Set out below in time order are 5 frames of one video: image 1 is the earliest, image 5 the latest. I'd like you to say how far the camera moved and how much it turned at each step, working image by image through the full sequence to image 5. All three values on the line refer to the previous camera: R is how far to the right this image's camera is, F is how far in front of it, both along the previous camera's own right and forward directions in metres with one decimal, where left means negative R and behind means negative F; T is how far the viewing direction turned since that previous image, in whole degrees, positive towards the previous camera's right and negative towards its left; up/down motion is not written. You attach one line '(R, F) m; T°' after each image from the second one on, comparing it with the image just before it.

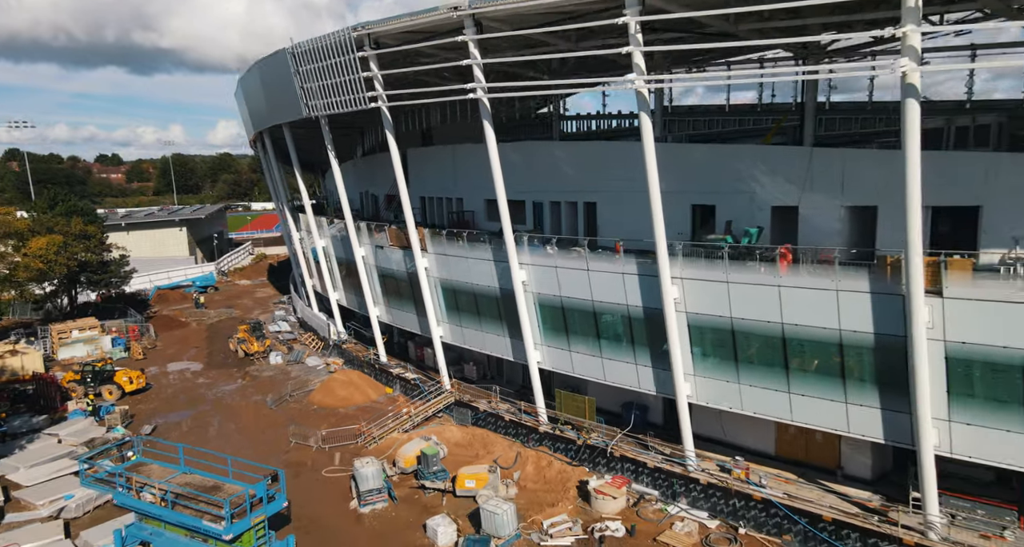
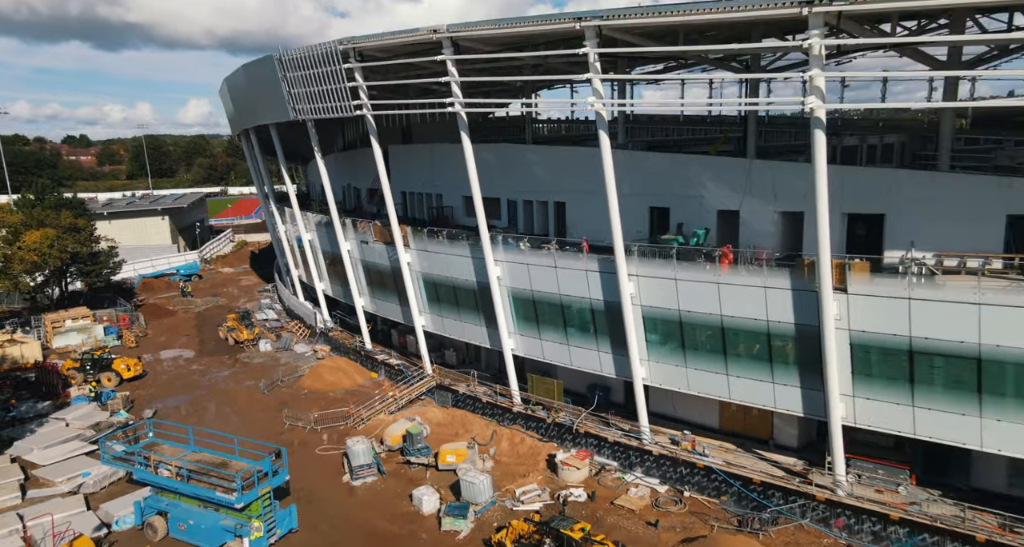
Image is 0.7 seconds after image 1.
(+0.1, -2.4) m; +2°
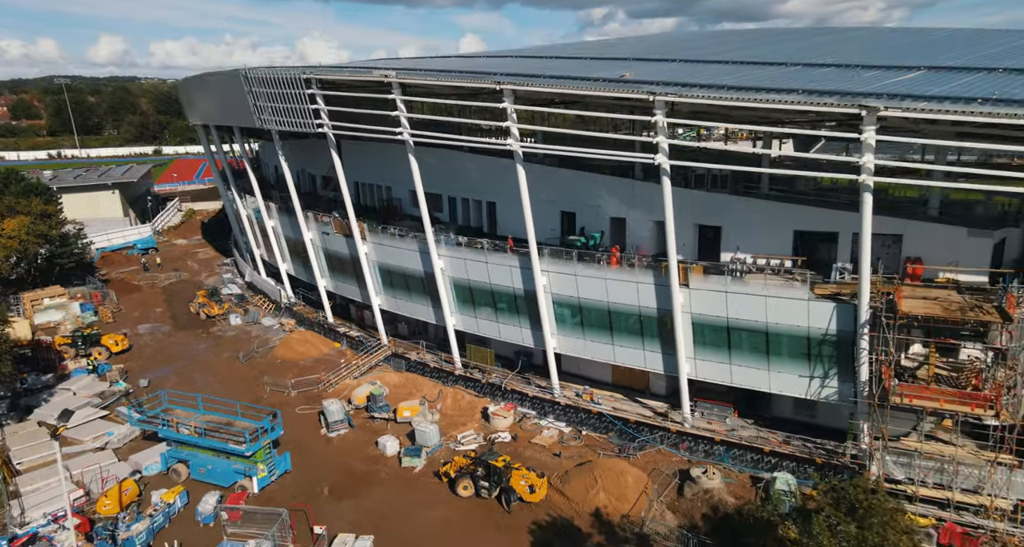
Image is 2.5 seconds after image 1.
(+0.3, -6.4) m; +4°
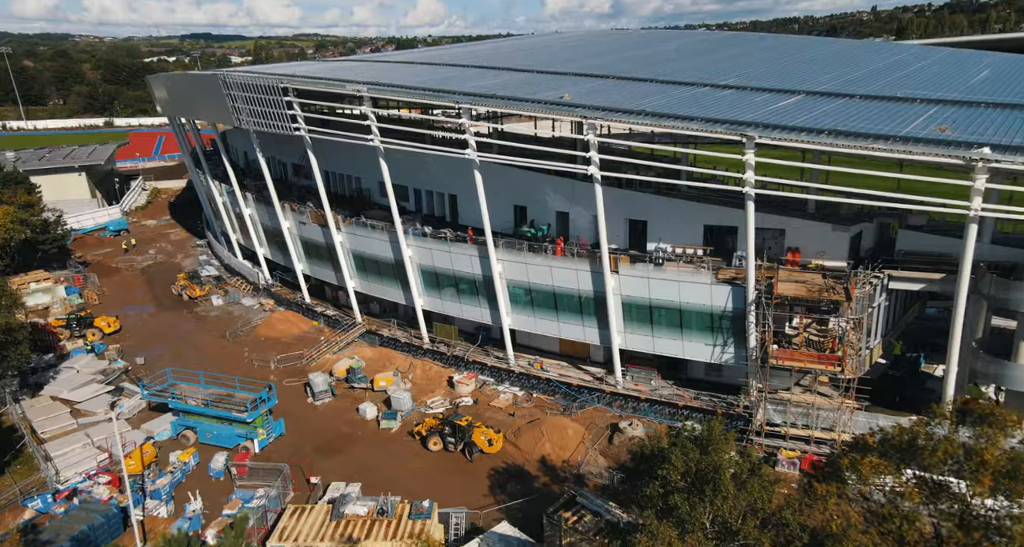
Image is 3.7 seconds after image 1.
(+0.2, -4.7) m; +3°
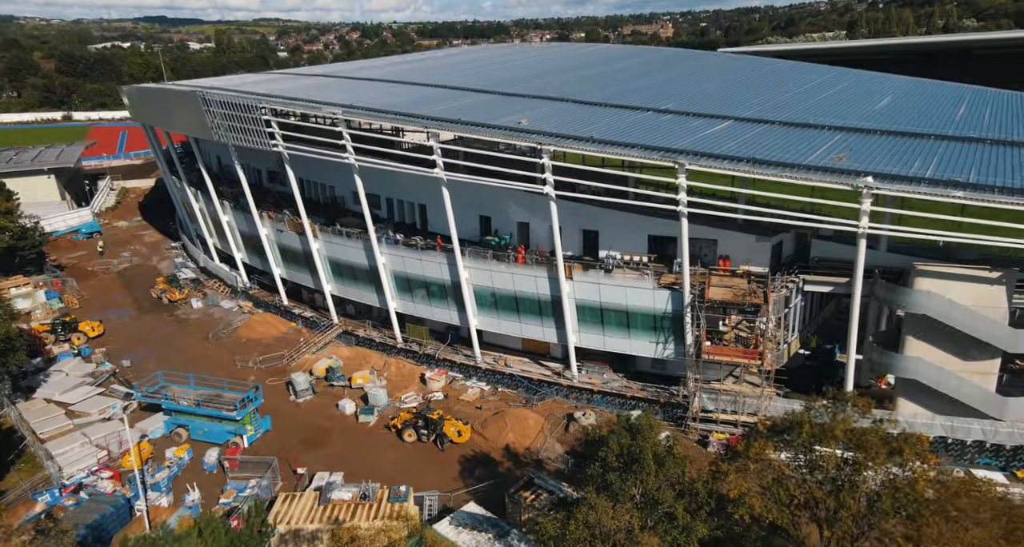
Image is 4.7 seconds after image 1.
(+0.3, -3.2) m; +2°
